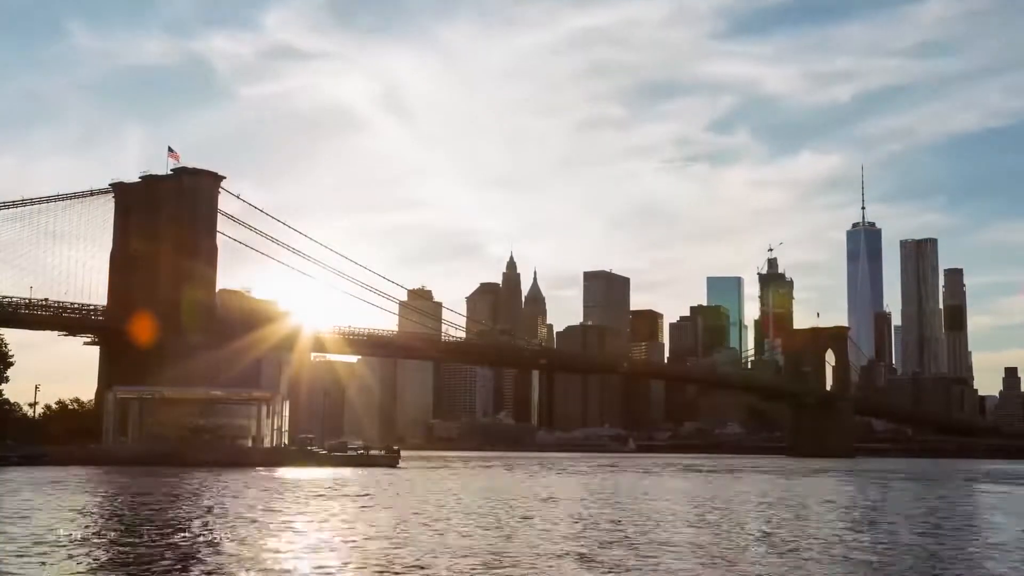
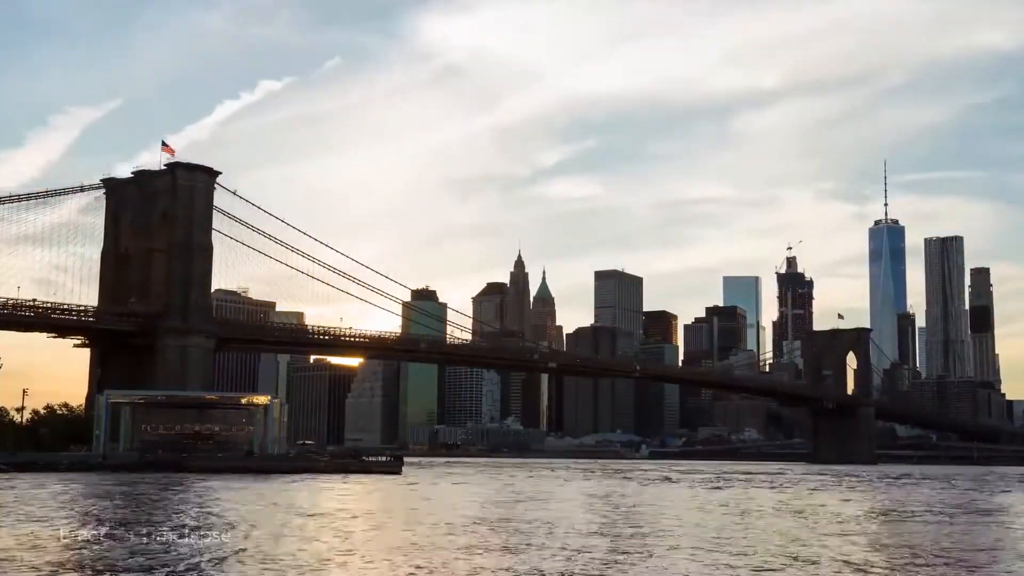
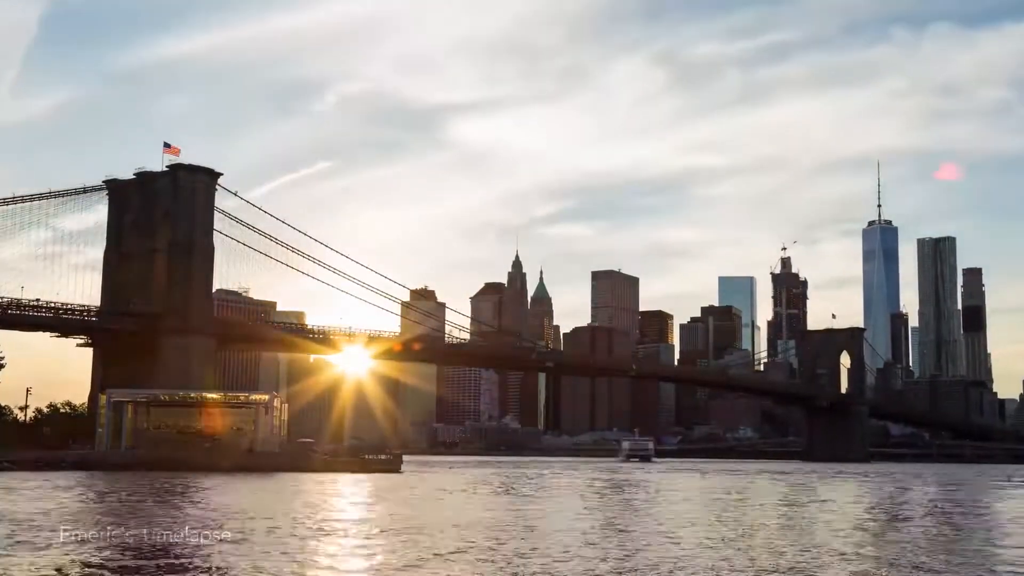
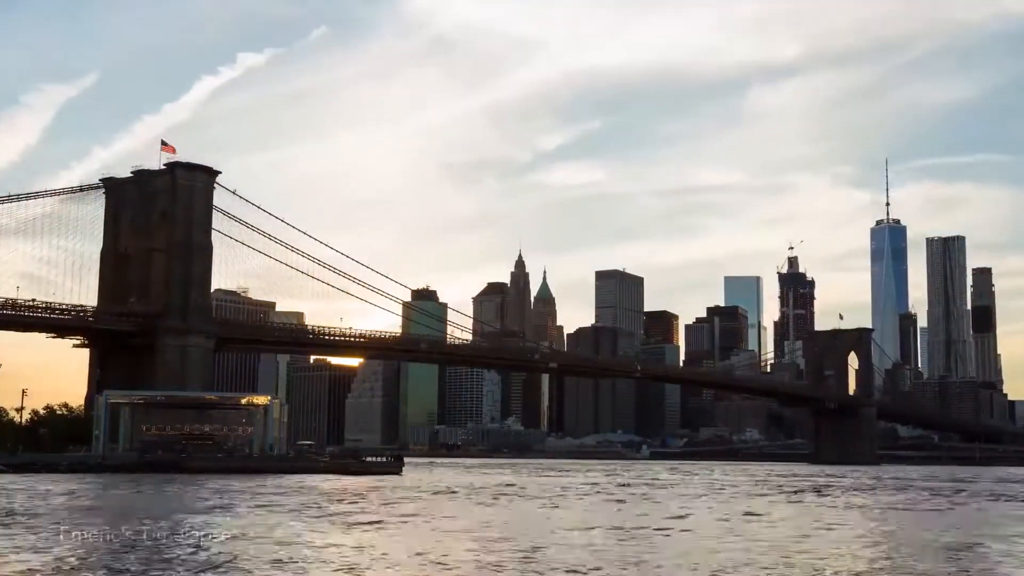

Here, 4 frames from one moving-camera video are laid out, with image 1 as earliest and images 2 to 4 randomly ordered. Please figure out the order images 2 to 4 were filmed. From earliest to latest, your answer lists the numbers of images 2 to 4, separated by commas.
3, 2, 4
